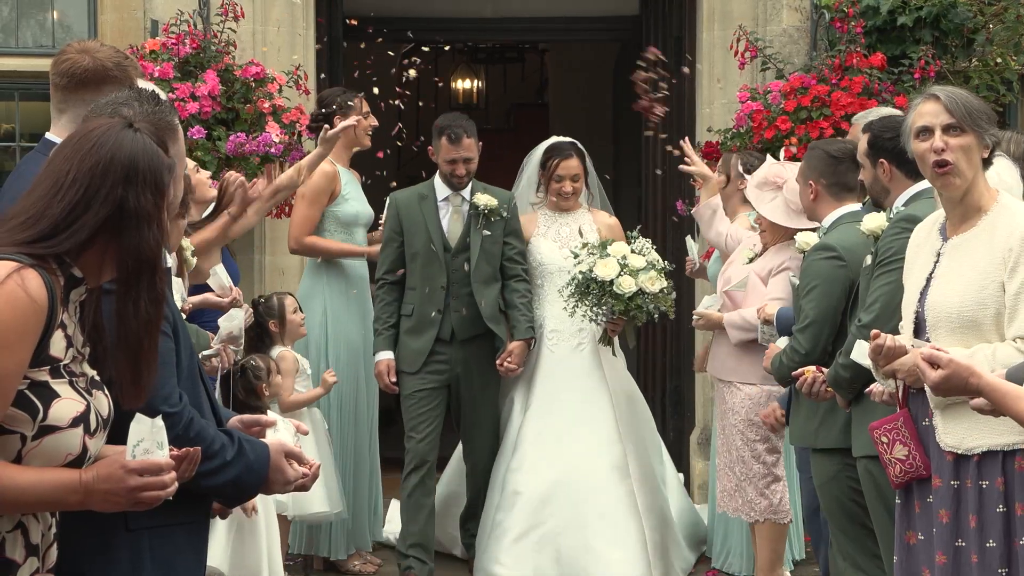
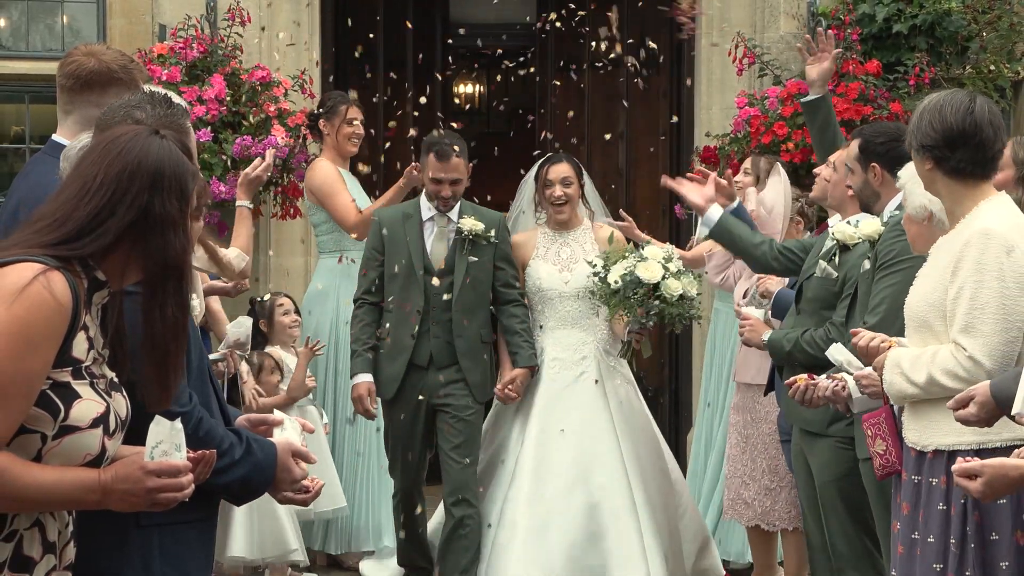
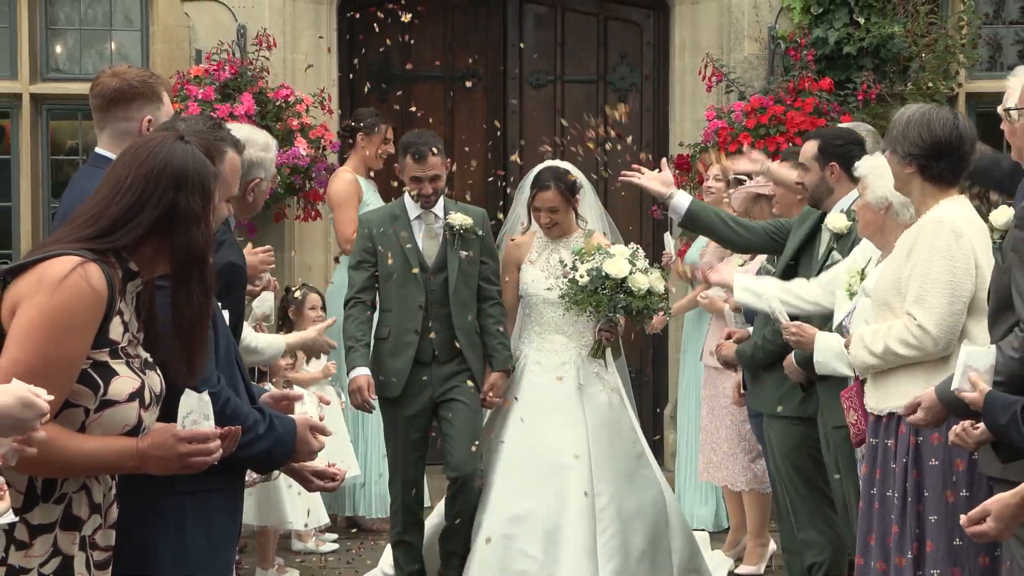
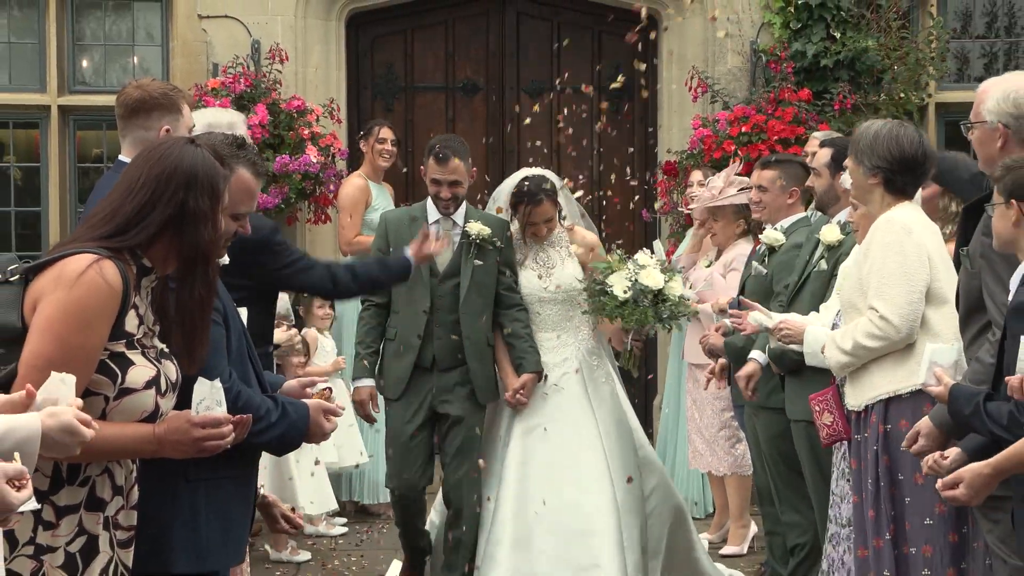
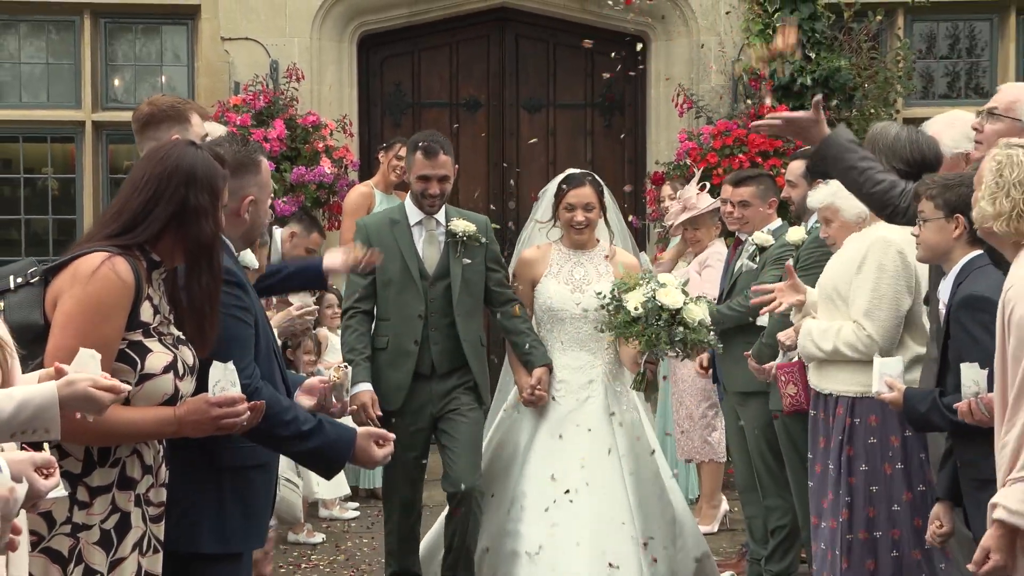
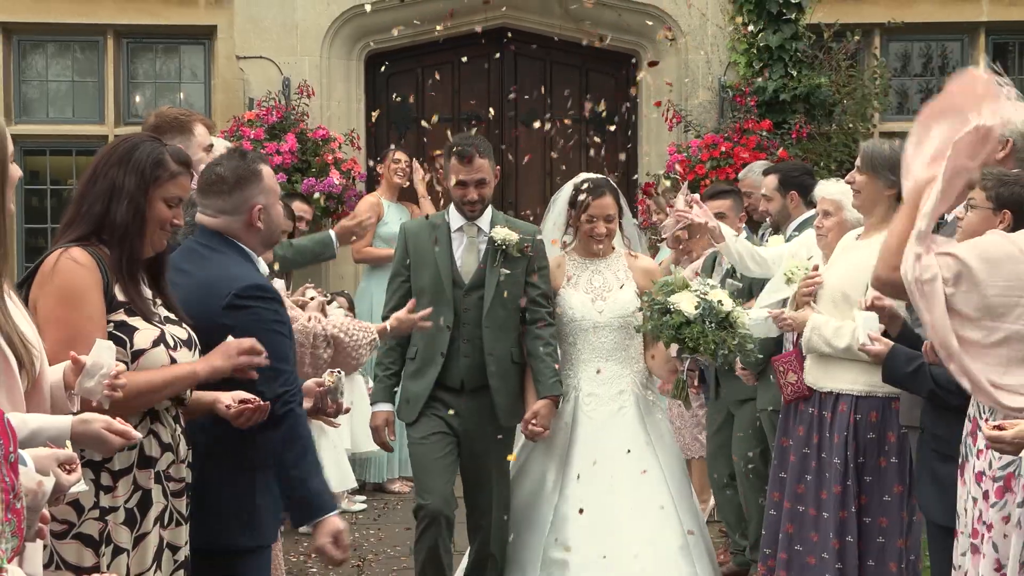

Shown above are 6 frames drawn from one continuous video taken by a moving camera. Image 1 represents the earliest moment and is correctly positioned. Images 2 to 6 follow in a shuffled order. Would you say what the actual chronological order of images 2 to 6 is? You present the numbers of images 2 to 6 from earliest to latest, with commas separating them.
2, 3, 4, 5, 6
